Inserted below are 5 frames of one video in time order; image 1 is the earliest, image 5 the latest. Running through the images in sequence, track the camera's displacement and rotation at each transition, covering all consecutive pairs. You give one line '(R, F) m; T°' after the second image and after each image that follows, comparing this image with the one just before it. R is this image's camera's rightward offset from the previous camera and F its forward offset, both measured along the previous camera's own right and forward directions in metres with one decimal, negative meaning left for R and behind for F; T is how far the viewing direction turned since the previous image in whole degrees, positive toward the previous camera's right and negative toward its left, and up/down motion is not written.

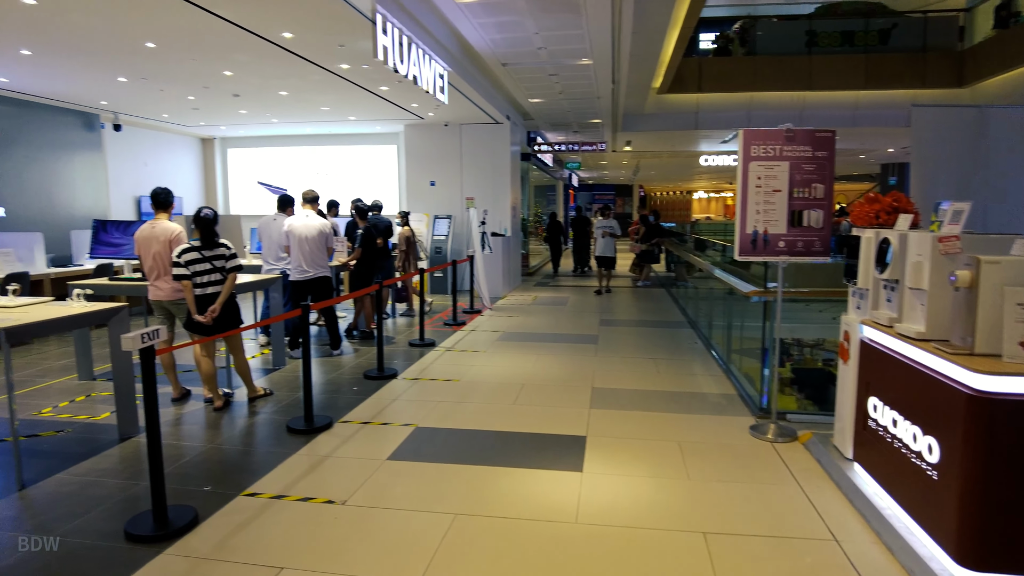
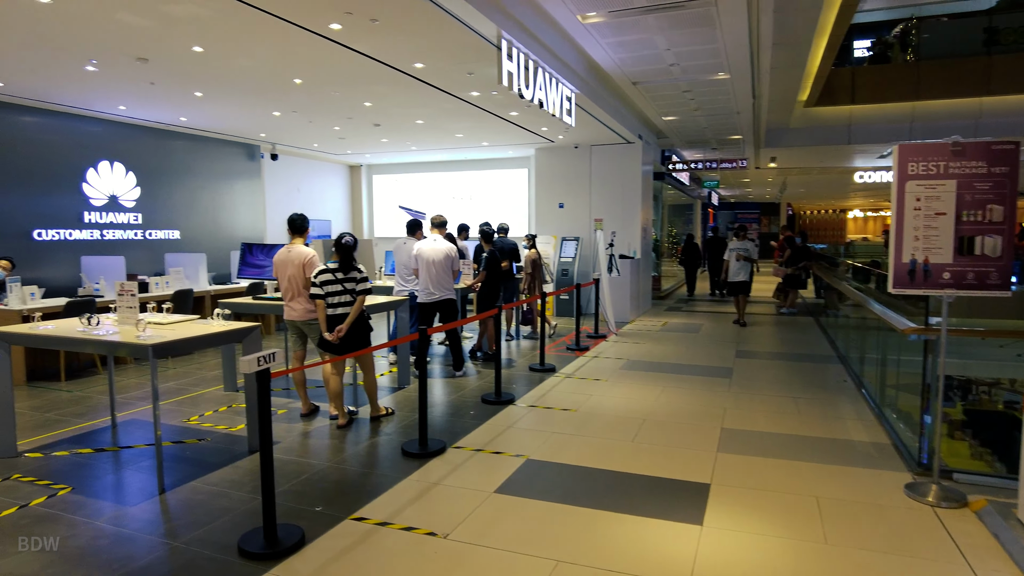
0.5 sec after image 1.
(+0.1, +0.2) m; -12°
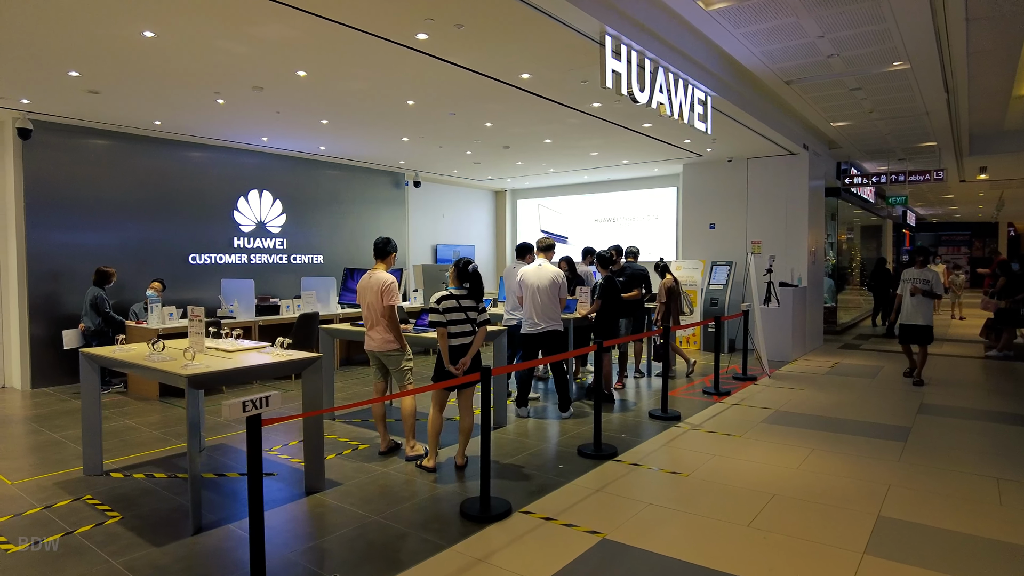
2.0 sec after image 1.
(+0.5, +0.7) m; -15°
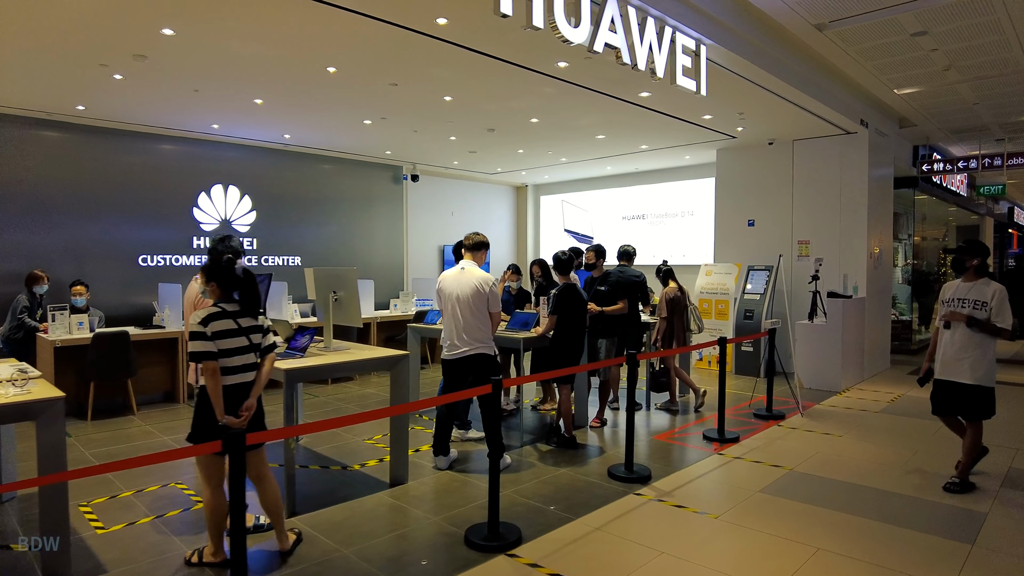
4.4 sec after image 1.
(+1.0, +1.4) m; -7°
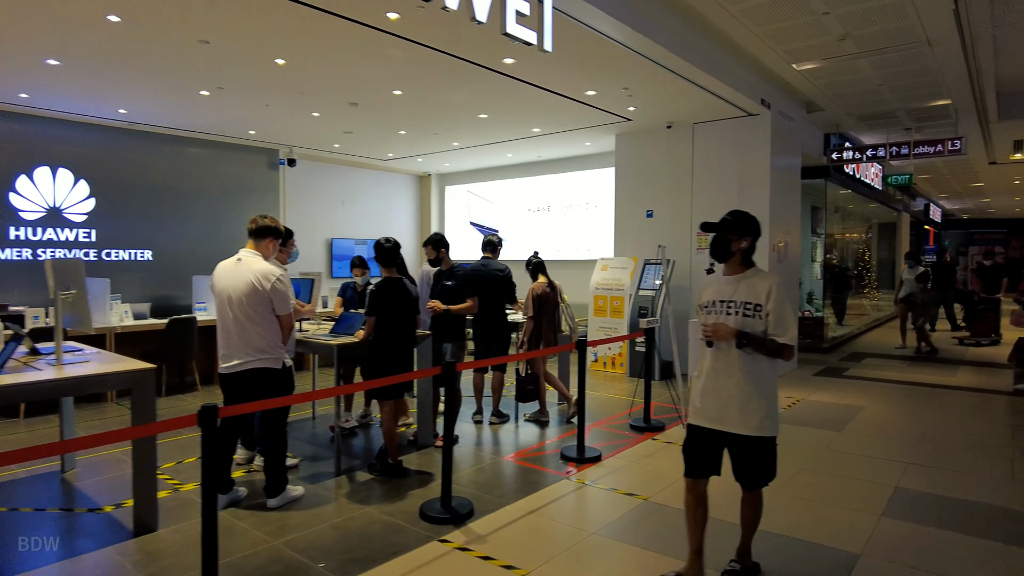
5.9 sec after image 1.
(+0.8, +0.8) m; +4°
